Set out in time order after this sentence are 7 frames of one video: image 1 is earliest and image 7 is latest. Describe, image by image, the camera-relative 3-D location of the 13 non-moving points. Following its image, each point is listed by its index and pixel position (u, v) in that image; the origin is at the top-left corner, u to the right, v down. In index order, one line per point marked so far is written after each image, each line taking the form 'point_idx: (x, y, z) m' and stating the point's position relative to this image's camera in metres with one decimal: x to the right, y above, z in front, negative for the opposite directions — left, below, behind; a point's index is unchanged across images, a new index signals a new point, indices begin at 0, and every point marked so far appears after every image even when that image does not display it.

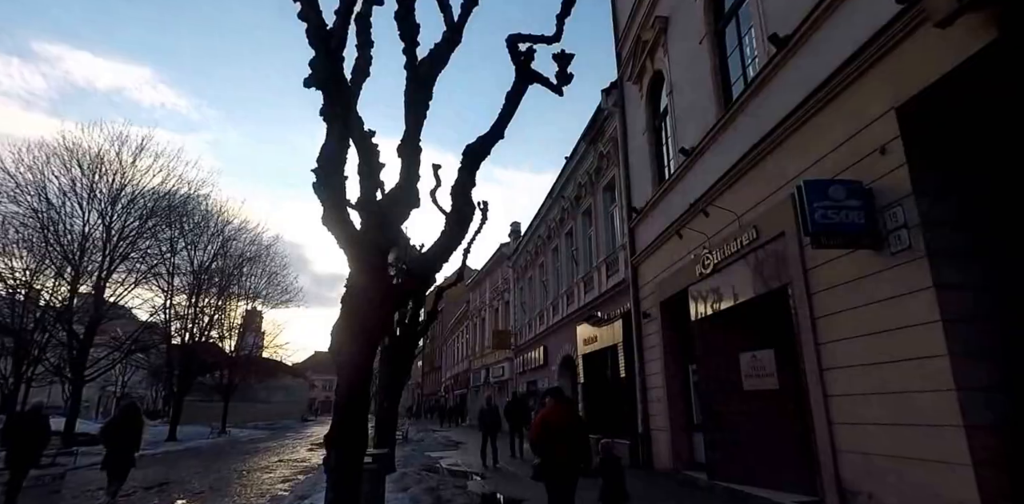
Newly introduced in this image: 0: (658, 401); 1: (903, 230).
0: (+3.2, -3.3, +11.8) m
1: (+3.7, +0.2, +5.1) m
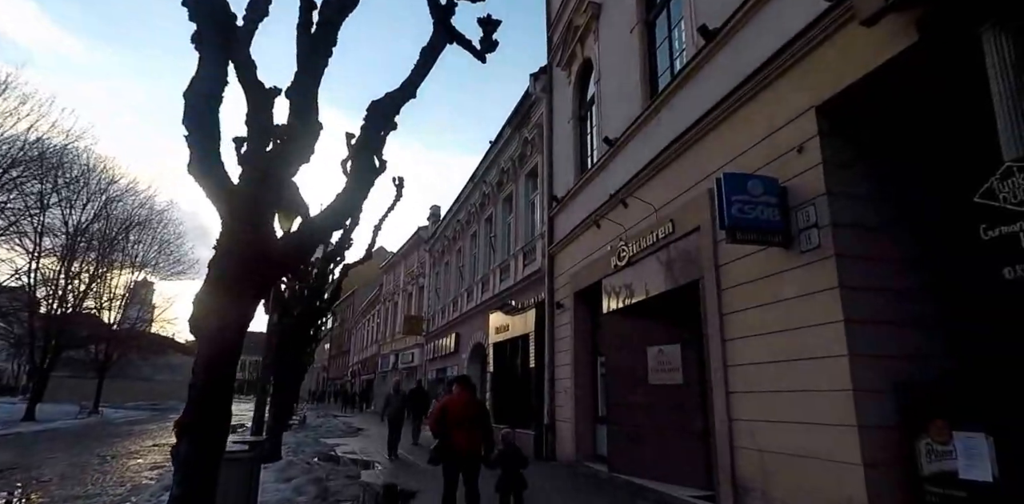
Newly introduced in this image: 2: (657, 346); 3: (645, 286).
0: (+1.1, -3.1, +11.7) m
1: (+2.9, +0.2, +5.1) m
2: (+2.4, -1.6, +9.1) m
3: (+2.1, -0.5, +8.5) m
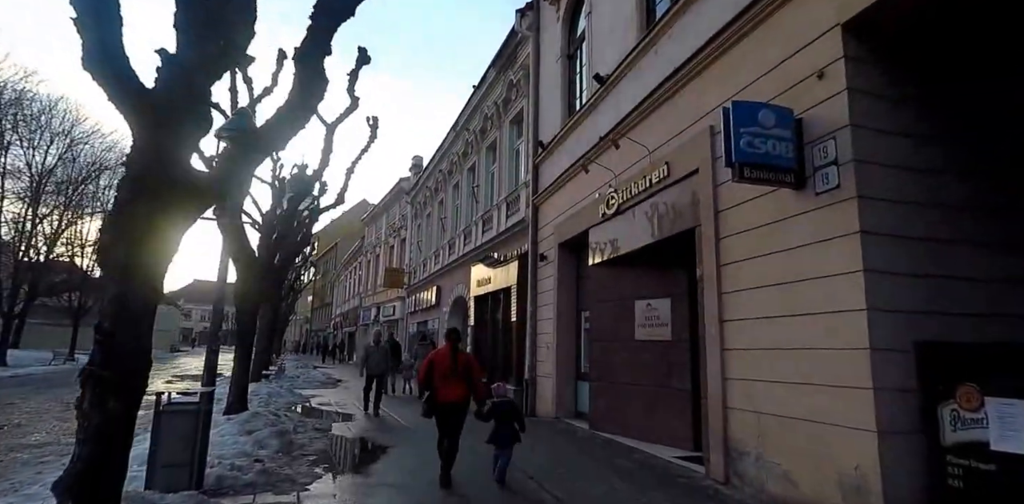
0: (+0.7, -2.0, +11.2) m
1: (+2.7, +0.7, +4.5) m
2: (+2.1, -0.8, +8.6) m
3: (+1.8, +0.2, +7.8) m
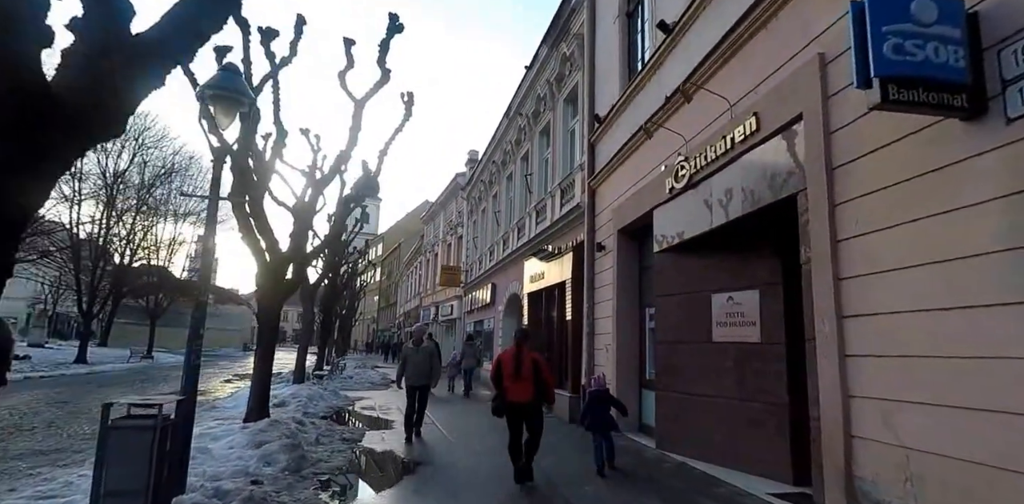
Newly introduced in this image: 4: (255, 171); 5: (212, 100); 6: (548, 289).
0: (+1.7, -1.8, +9.8) m
1: (+2.8, +0.9, +2.8) m
2: (+2.7, -0.5, +7.0) m
3: (+2.3, +0.5, +6.3) m
4: (-4.2, +1.3, +8.7) m
5: (-3.0, +1.6, +5.3) m
6: (+0.9, -0.9, +13.3) m
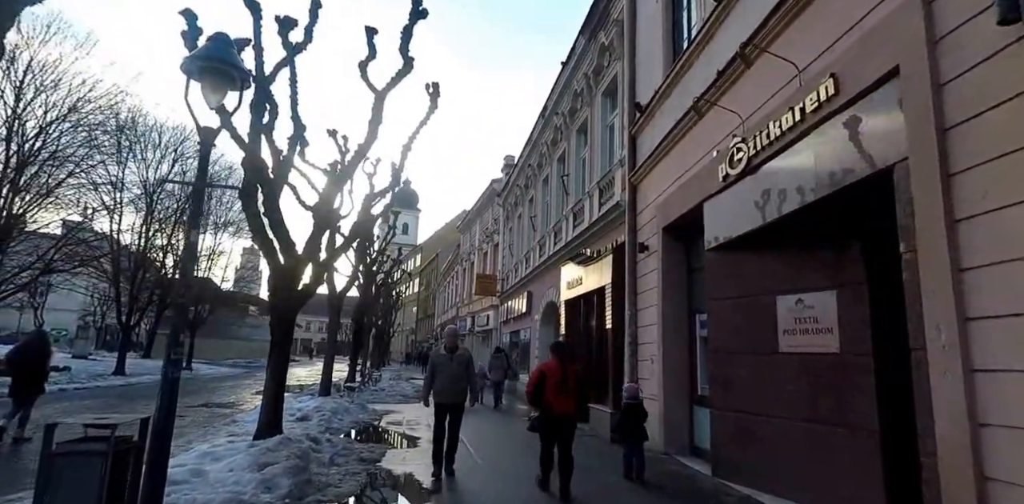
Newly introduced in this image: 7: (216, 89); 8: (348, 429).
0: (+2.3, -1.8, +8.8) m
1: (+2.8, +1.1, +1.8) m
2: (+3.1, -0.5, +5.9) m
3: (+2.6, +0.5, +5.3) m
4: (-3.7, +1.3, +8.2) m
5: (-2.8, +1.6, +4.8) m
6: (+1.7, -1.0, +12.4) m
7: (-2.6, +1.5, +4.8) m
8: (-3.1, -3.3, +10.0) m
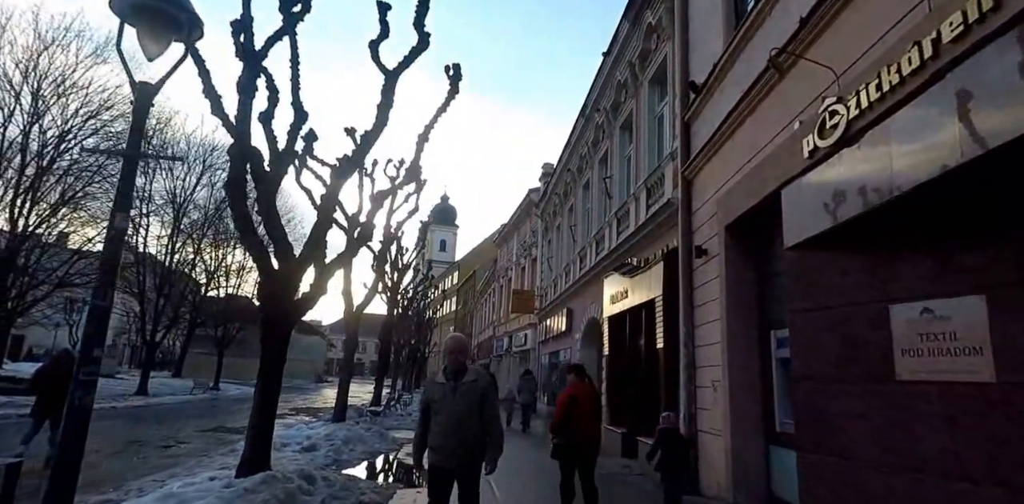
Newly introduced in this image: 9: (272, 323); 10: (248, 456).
0: (+2.7, -1.9, +7.2) m
1: (+2.7, +1.3, +0.4) m
2: (+3.3, -0.4, +4.4) m
3: (+2.8, +0.6, +3.8) m
4: (-3.3, +1.2, +7.2) m
5: (-2.6, +1.6, +3.7) m
6: (+2.4, -1.2, +10.9) m
7: (-2.5, +1.5, +3.8) m
8: (-2.5, -3.5, +8.8) m
9: (-2.9, -0.9, +6.6) m
10: (-3.0, -2.3, +6.2) m
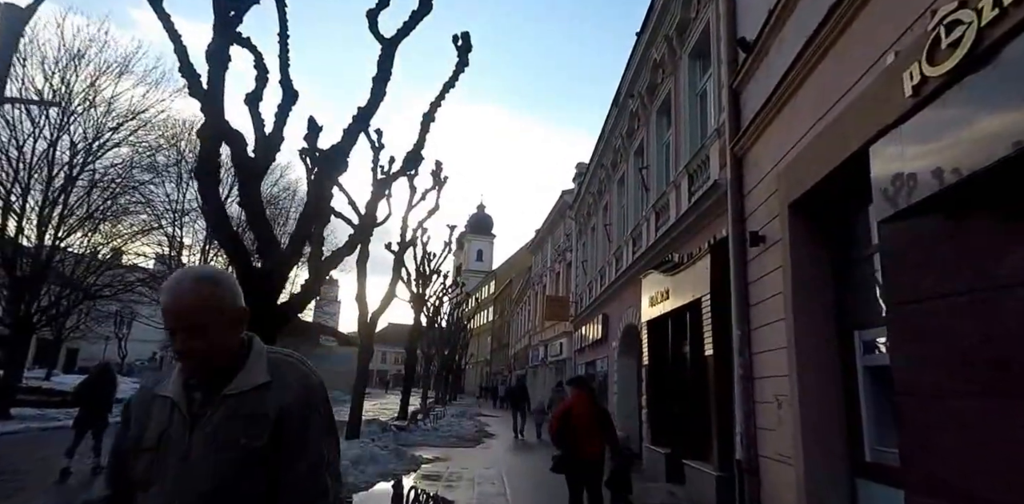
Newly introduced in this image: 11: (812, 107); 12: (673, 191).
0: (+2.9, -1.7, +5.9) m
1: (+2.4, +1.6, -0.9) m
2: (+3.3, -0.2, +3.1) m
3: (+2.7, +0.8, +2.6) m
4: (-3.1, +1.3, +6.4) m
5: (-2.7, +1.8, +2.9) m
6: (+2.9, -1.1, +9.6) m
7: (-2.6, +1.6, +2.9) m
8: (-2.1, -3.4, +7.9) m
9: (-2.8, -0.8, +5.8) m
10: (-2.9, -2.2, +5.3) m
11: (+3.0, +1.3, +5.7) m
12: (+3.0, +1.1, +10.1) m
